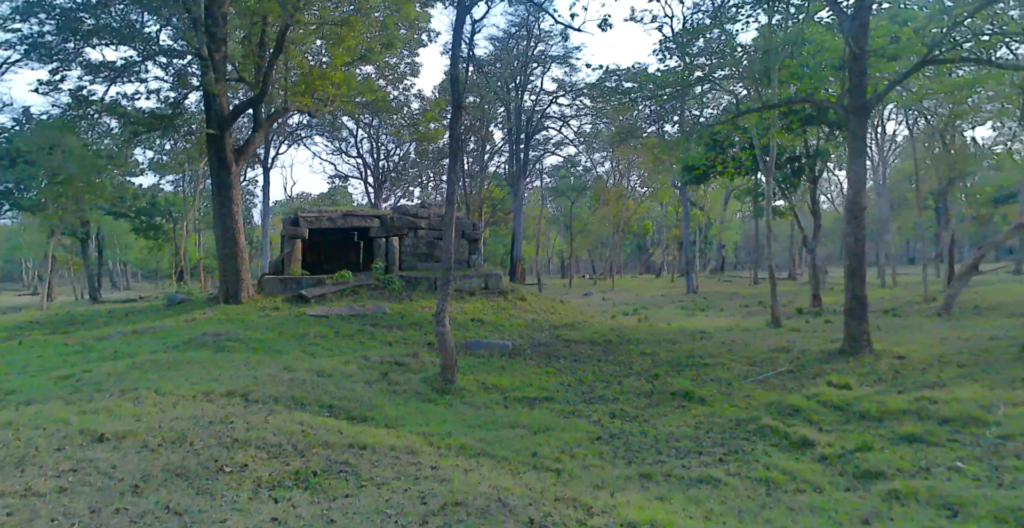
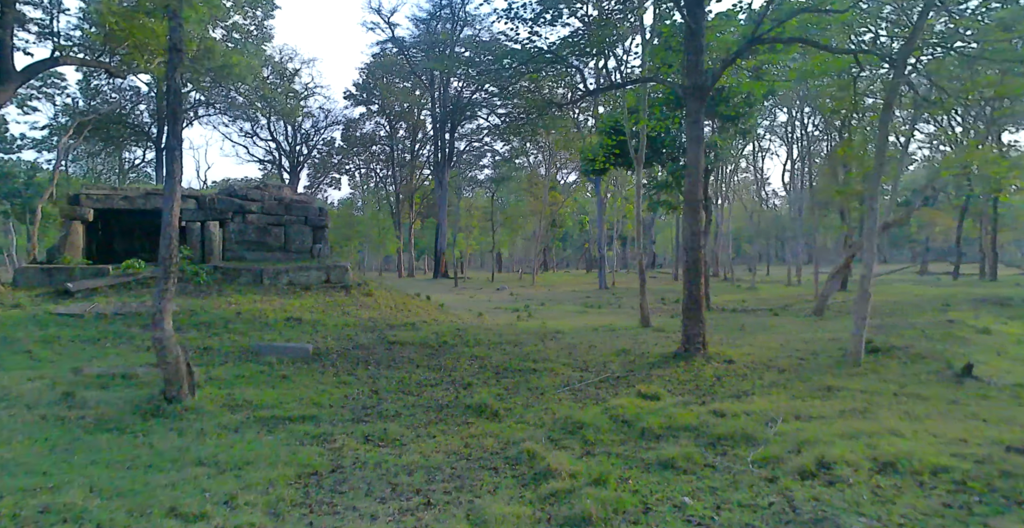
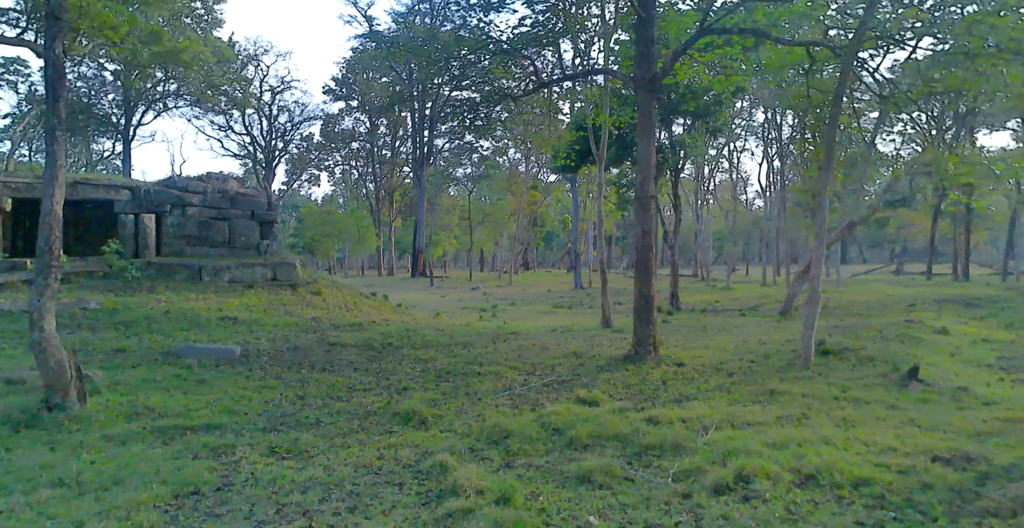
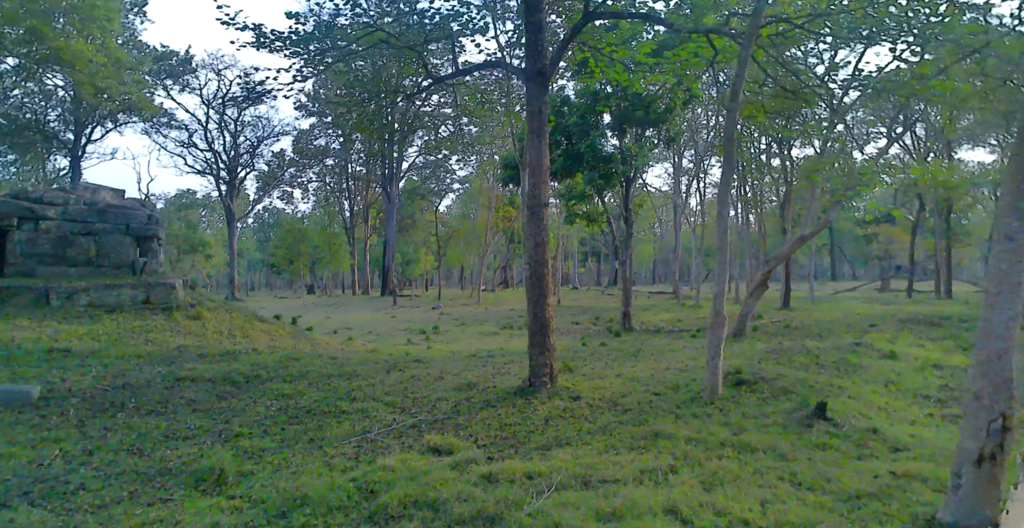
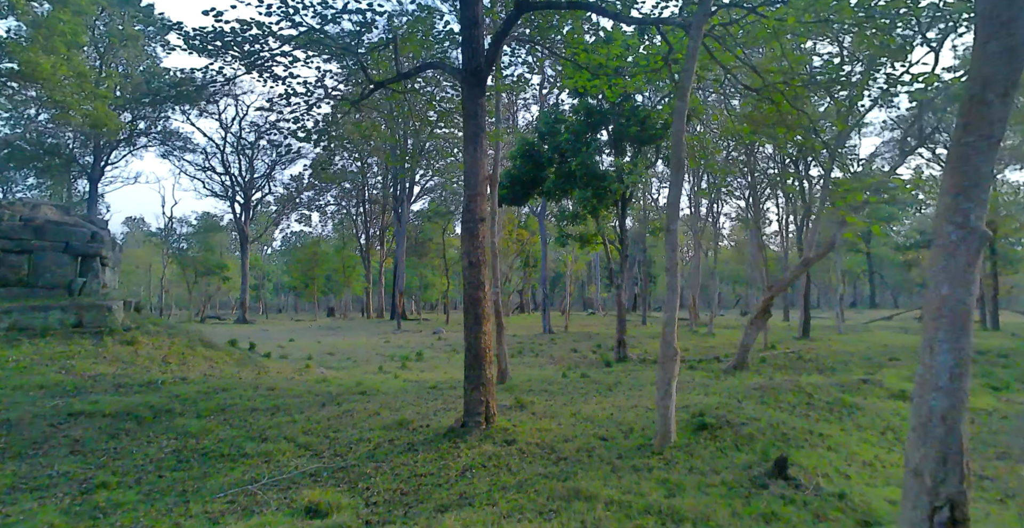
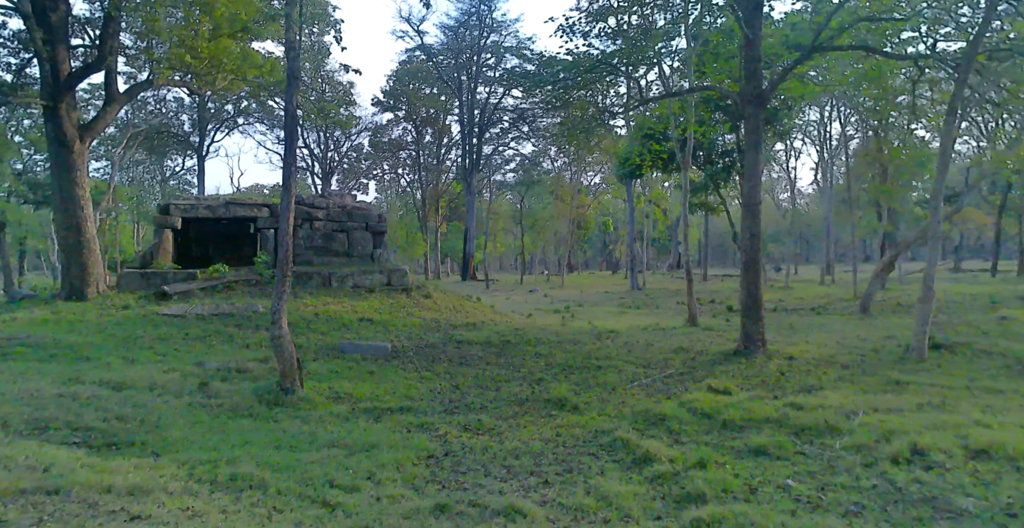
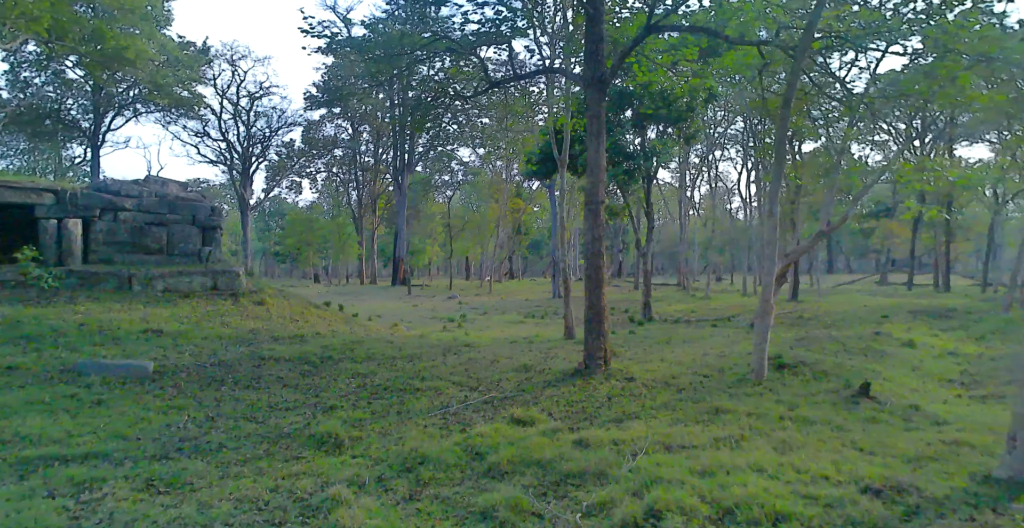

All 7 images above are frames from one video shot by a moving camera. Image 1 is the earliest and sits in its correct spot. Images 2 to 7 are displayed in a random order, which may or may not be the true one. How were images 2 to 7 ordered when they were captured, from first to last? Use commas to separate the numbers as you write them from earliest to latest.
6, 2, 3, 7, 4, 5
